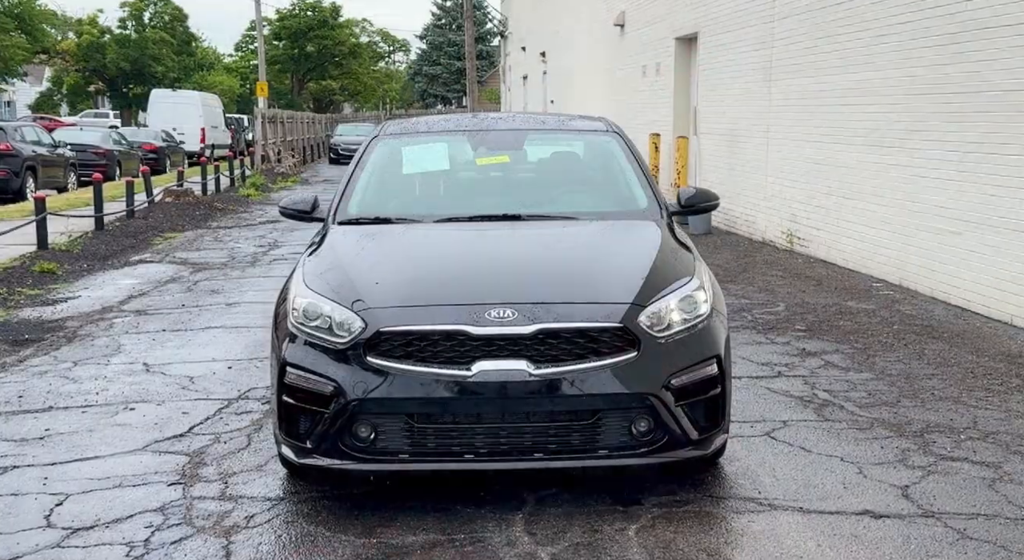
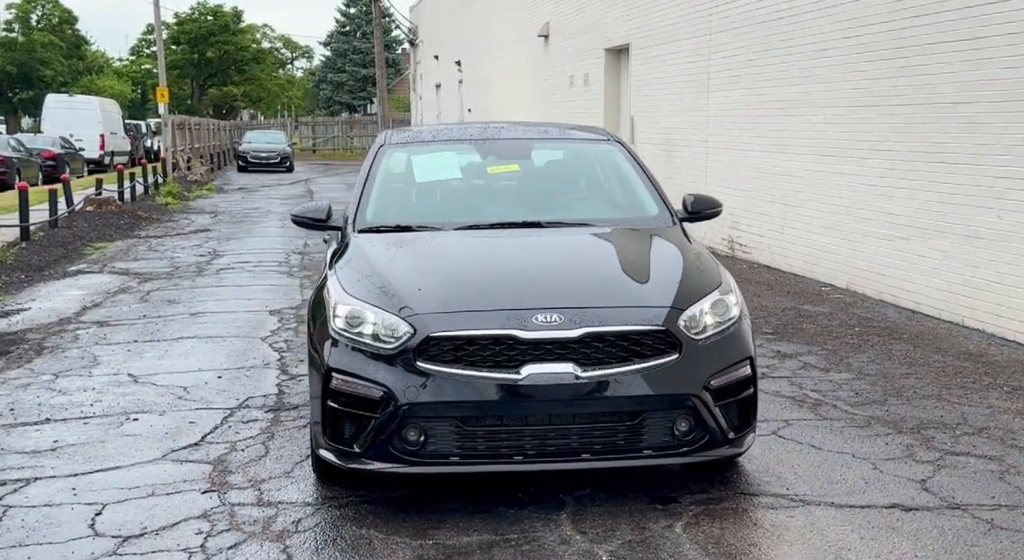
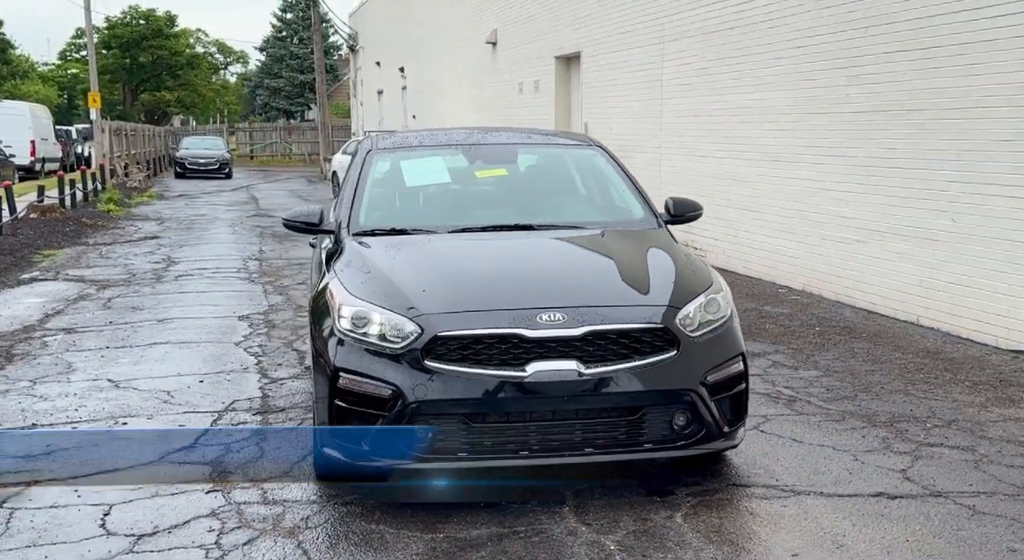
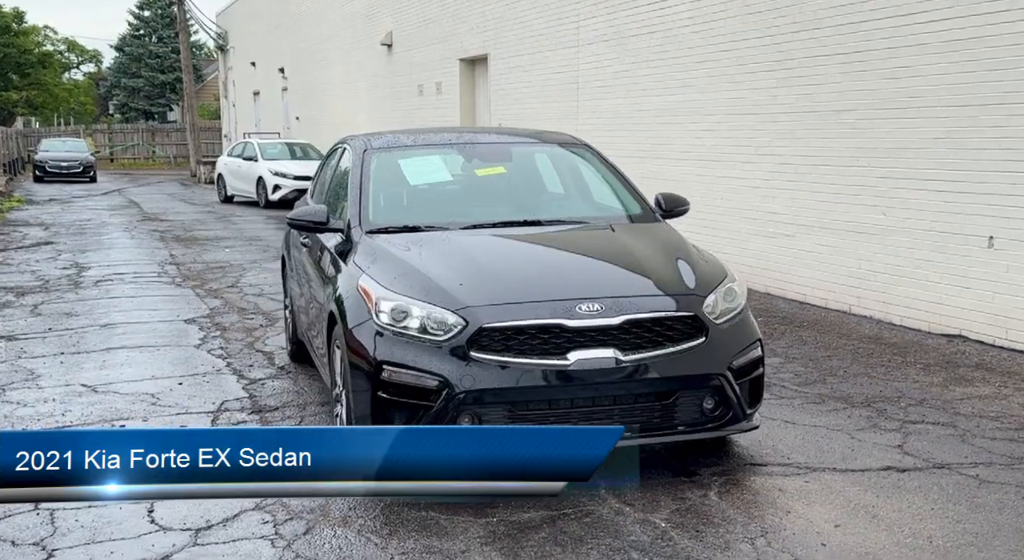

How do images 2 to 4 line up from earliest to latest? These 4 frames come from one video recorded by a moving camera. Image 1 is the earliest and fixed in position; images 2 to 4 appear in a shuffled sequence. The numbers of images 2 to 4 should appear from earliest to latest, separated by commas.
2, 3, 4
